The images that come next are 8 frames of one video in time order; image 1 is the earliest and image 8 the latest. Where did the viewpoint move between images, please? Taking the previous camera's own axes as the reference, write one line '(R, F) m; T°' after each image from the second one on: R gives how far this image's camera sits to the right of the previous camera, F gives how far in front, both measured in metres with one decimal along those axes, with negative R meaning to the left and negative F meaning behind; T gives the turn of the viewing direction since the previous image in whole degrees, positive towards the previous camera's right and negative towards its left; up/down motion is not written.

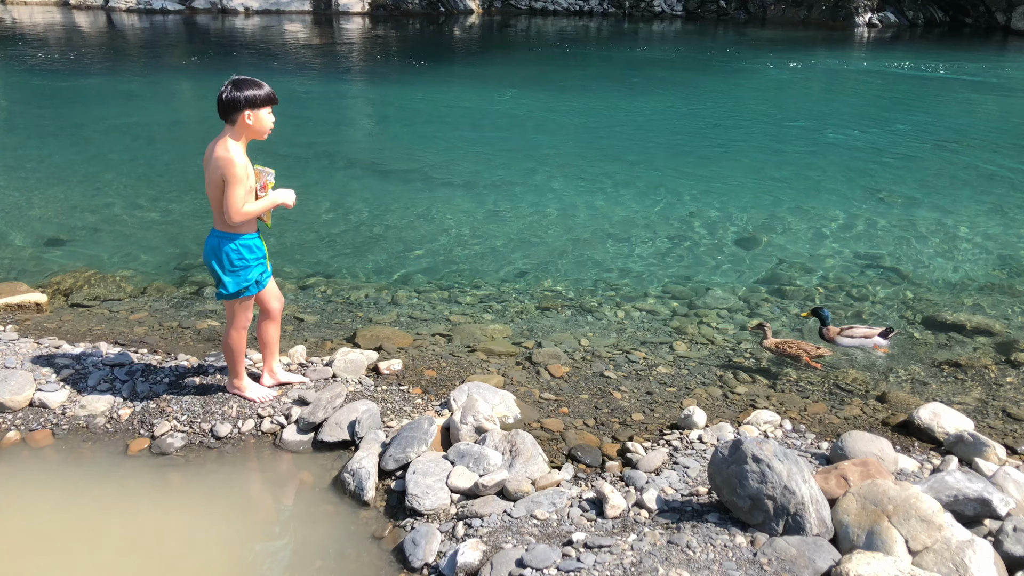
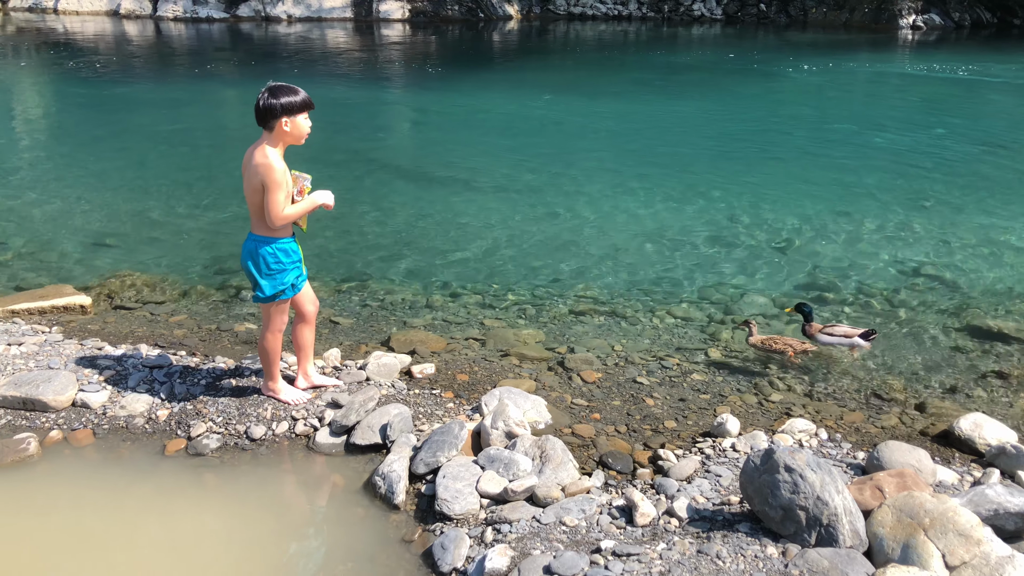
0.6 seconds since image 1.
(+0.2, 0.0) m; -3°
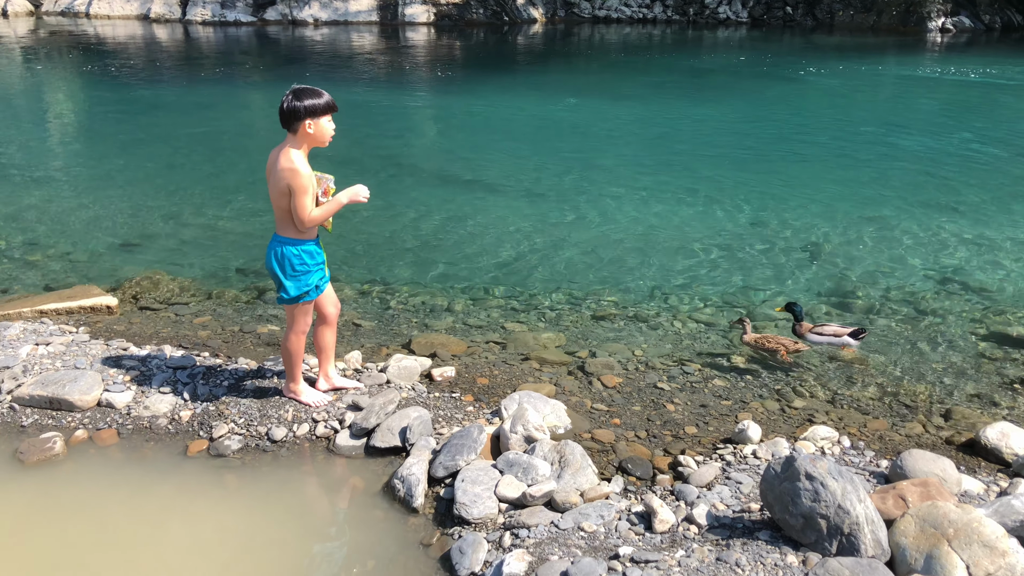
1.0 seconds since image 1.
(+0.1, 0.0) m; -2°
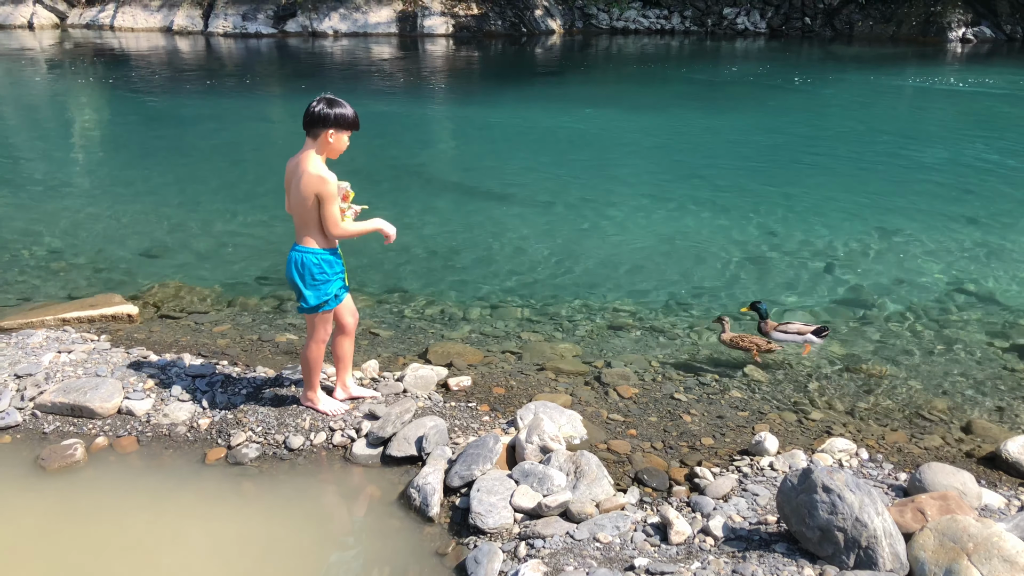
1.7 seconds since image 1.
(+0.1, 0.0) m; -1°
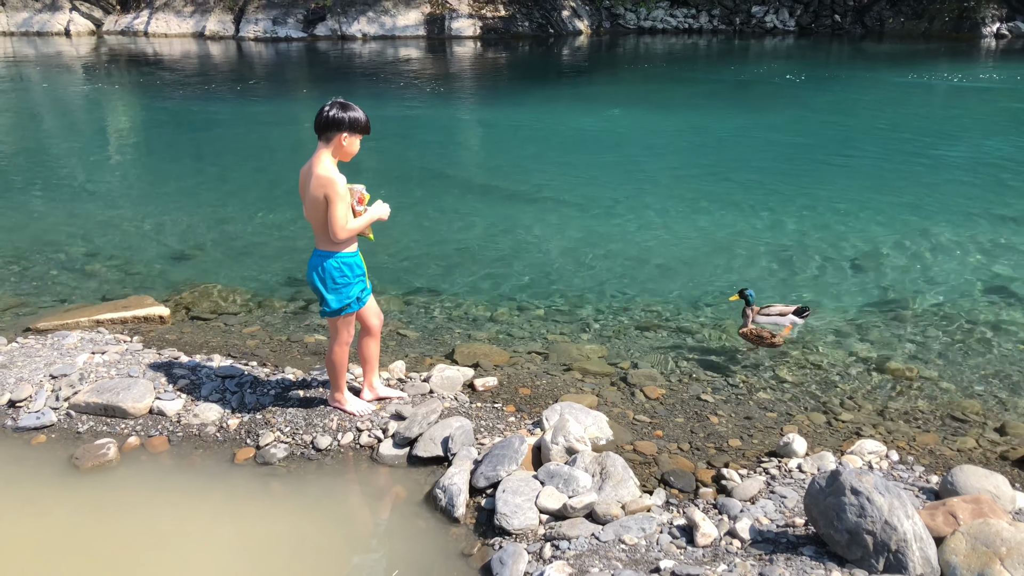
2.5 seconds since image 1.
(+0.1, 0.0) m; -2°
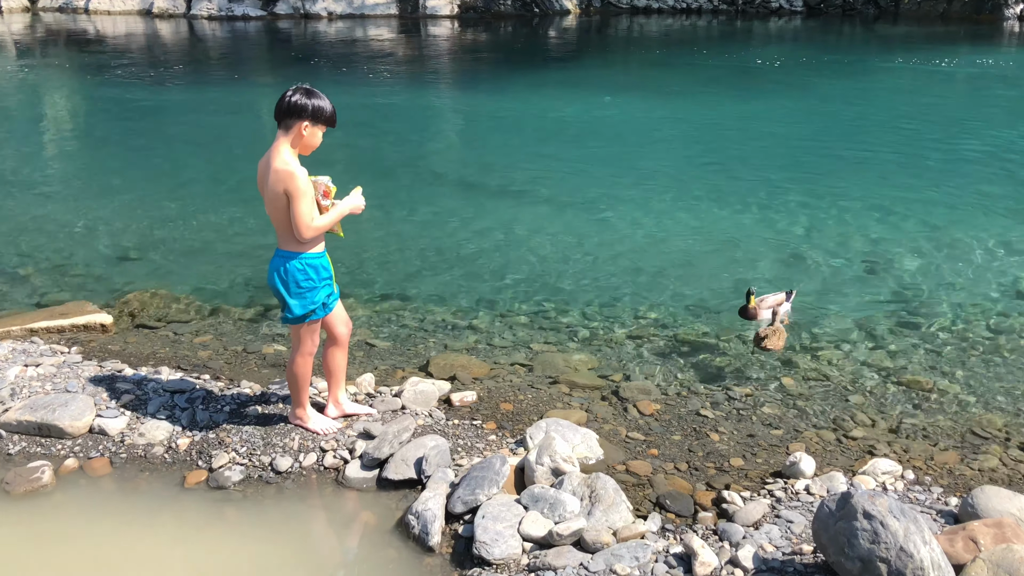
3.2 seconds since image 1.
(0.0, +0.6) m; +1°
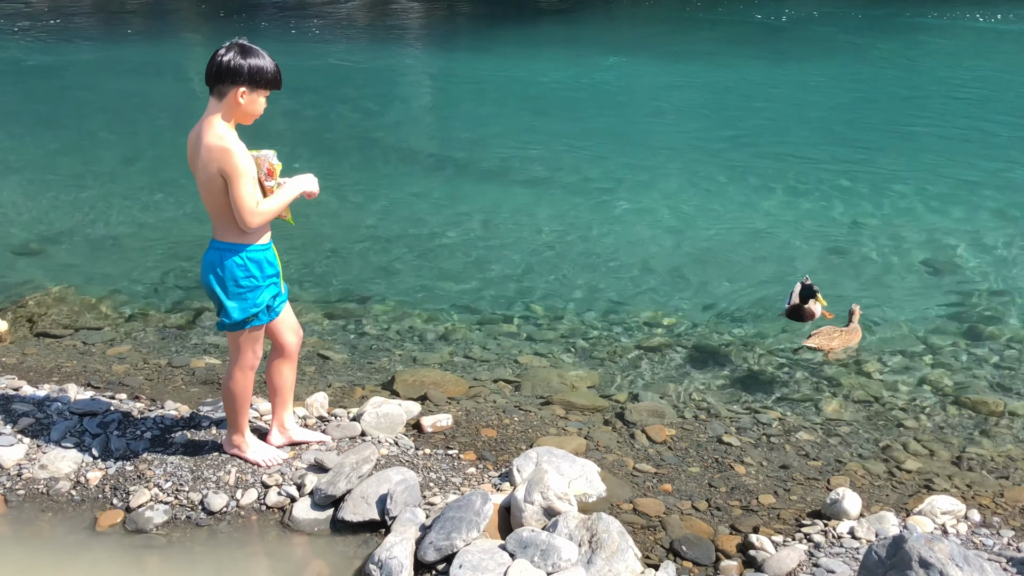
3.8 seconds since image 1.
(+0.1, +1.0) m; 0°
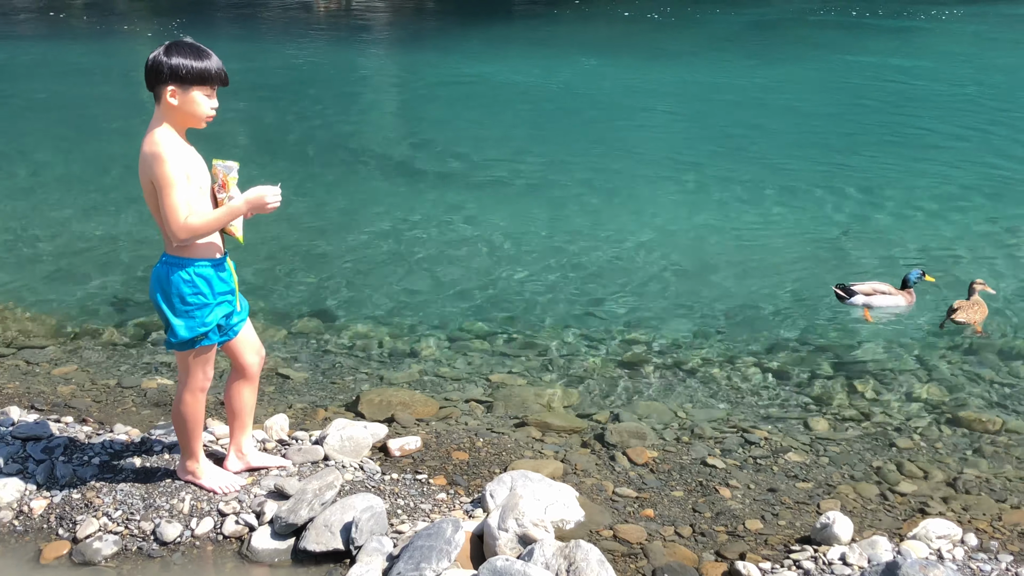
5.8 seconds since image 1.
(+0.1, +0.3) m; +1°
